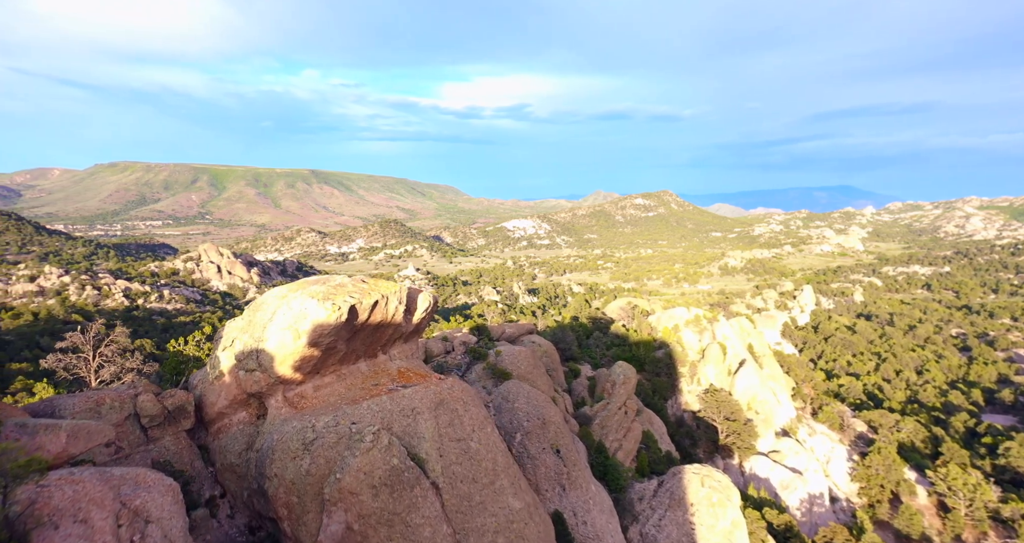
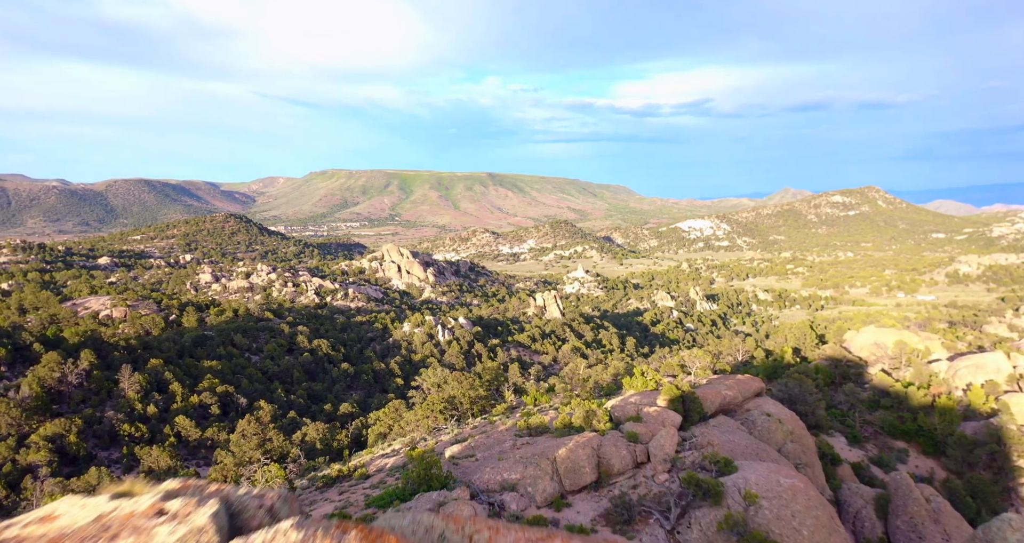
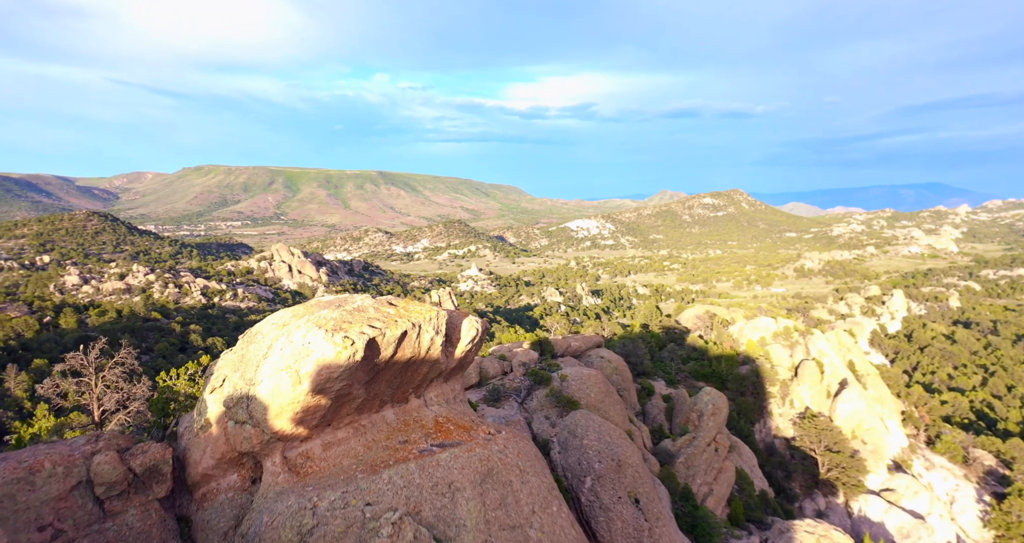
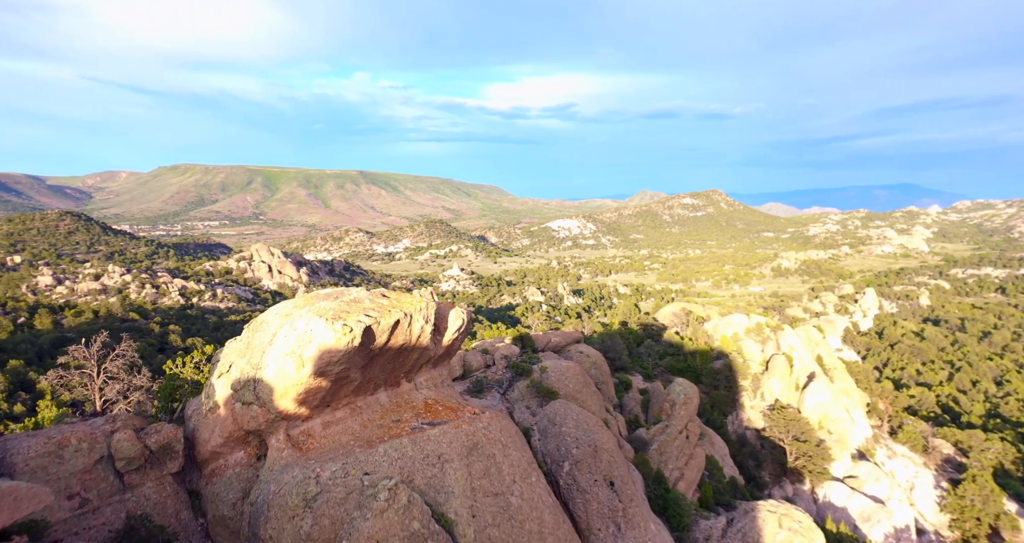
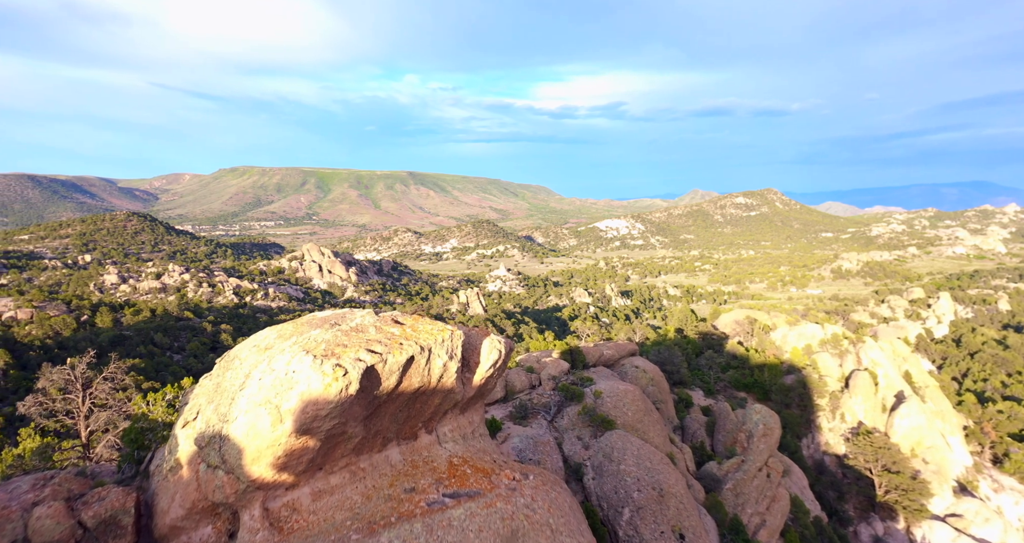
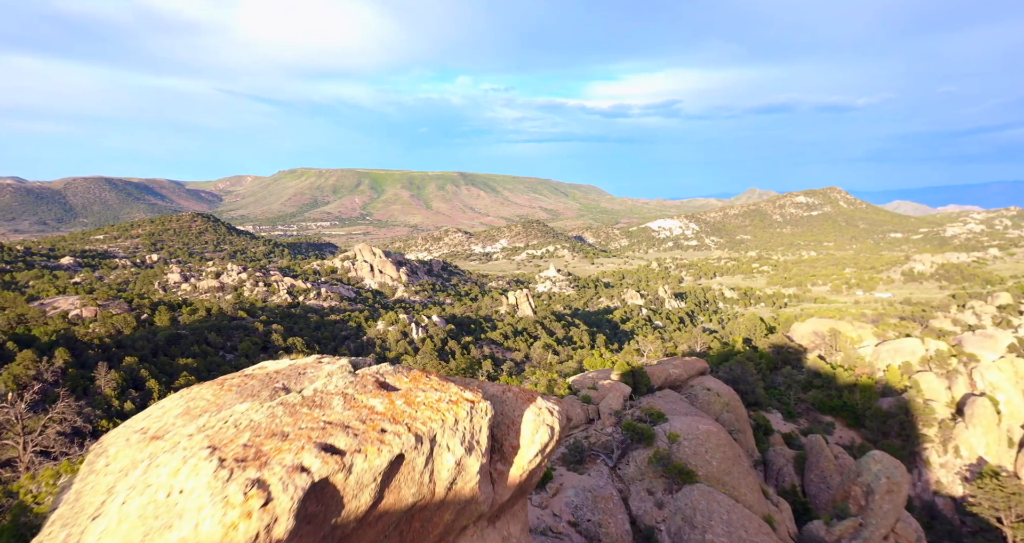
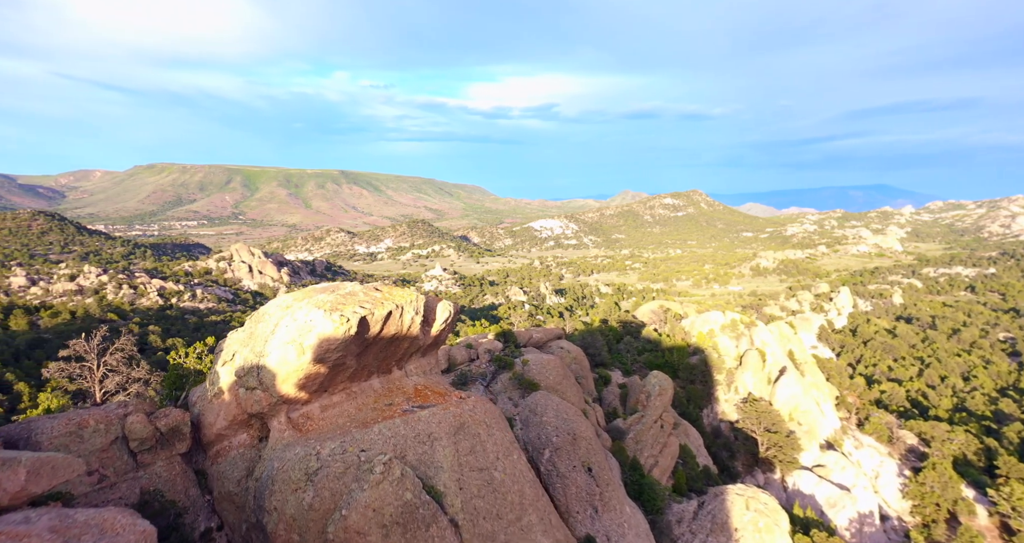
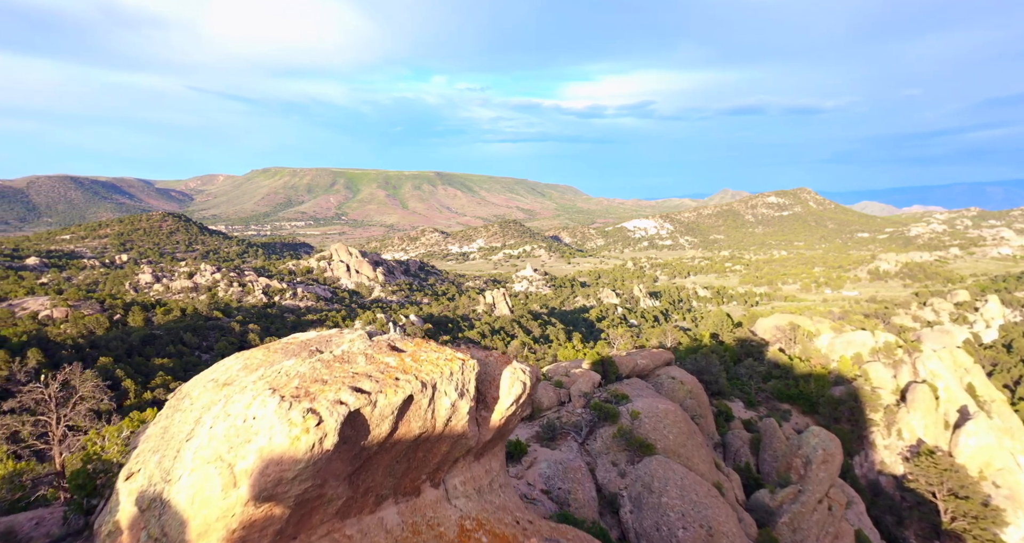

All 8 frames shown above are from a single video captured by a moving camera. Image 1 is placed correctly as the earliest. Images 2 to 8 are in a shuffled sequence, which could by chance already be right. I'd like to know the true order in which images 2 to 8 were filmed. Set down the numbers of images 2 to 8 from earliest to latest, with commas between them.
7, 4, 3, 5, 8, 6, 2
